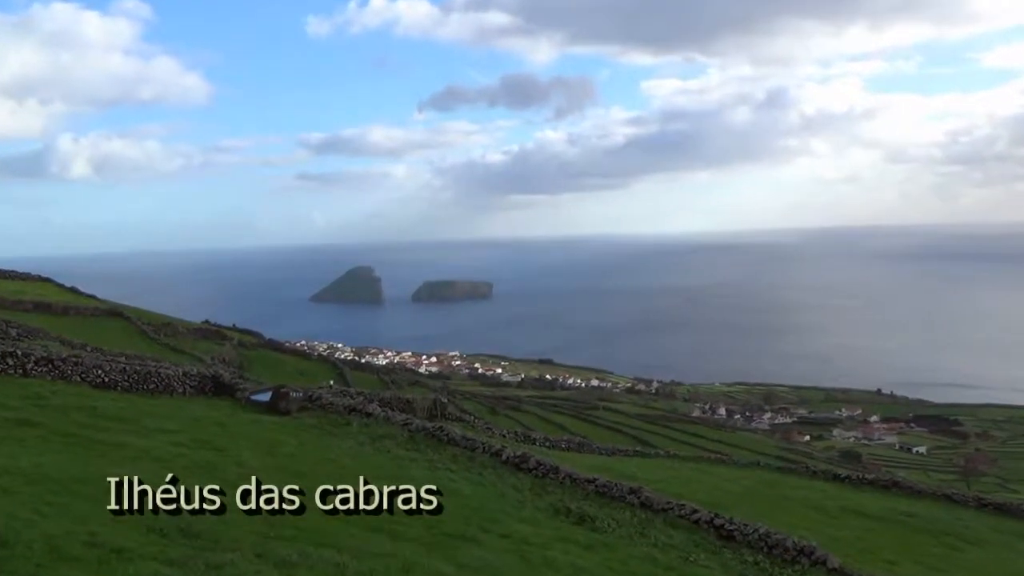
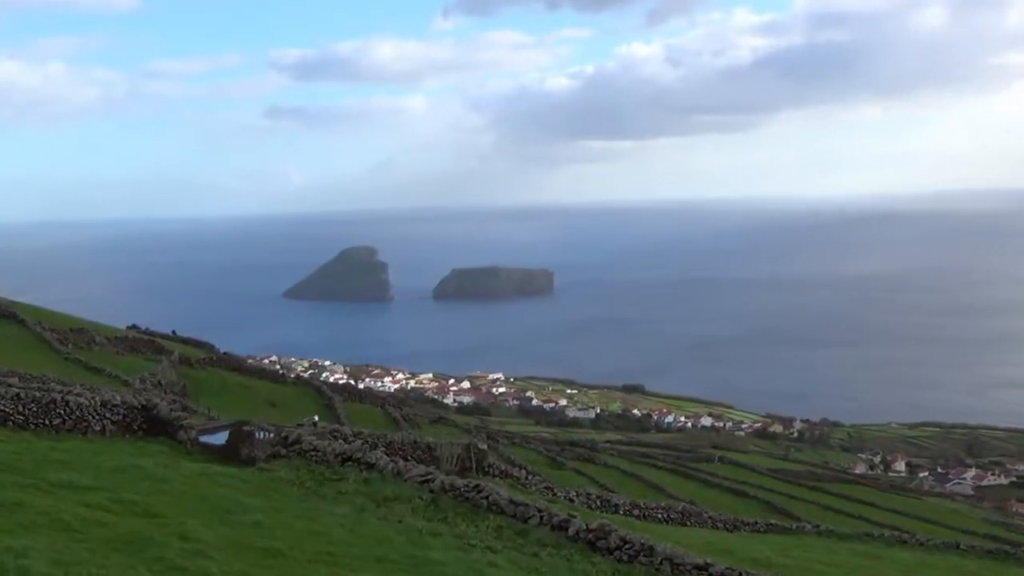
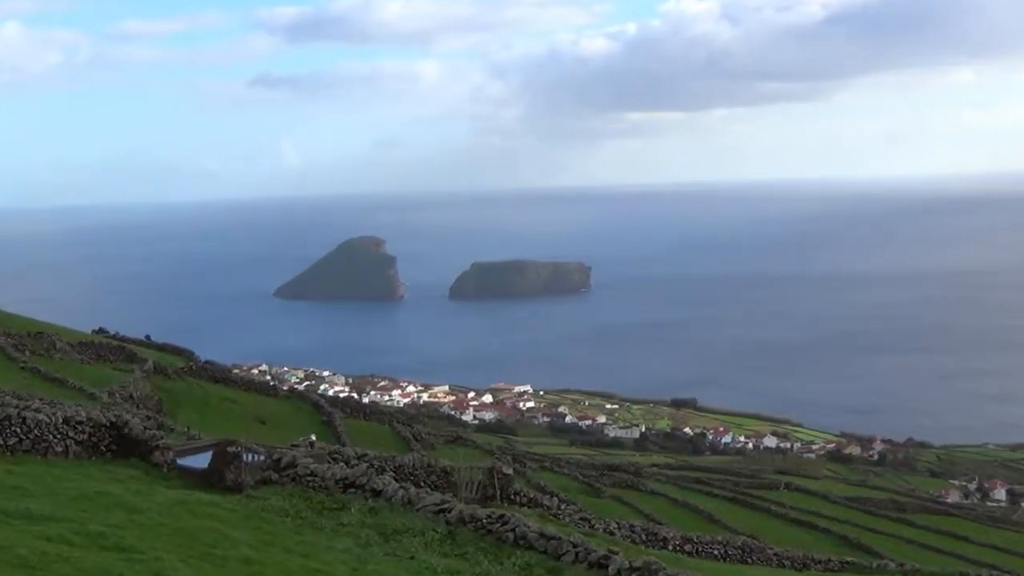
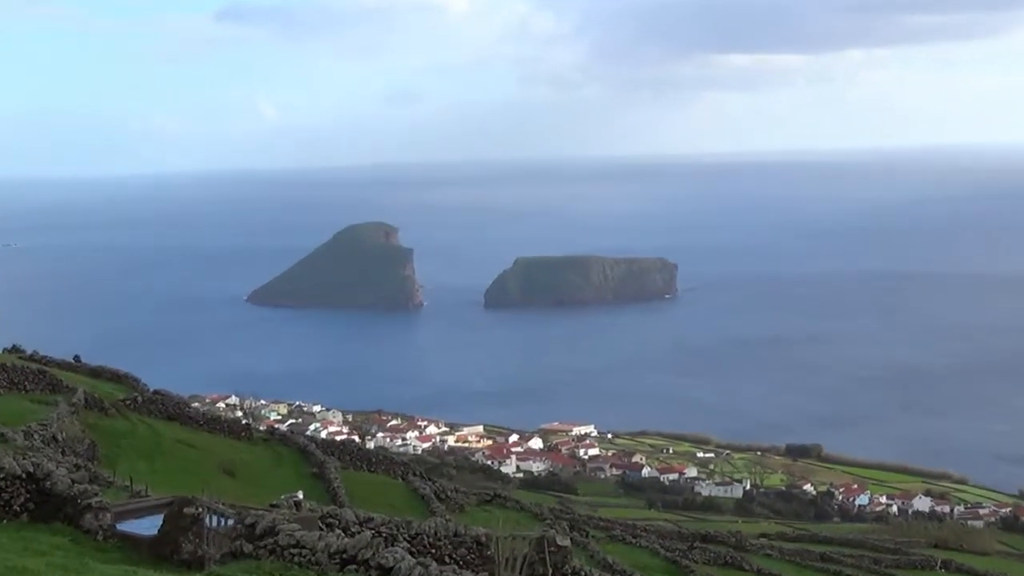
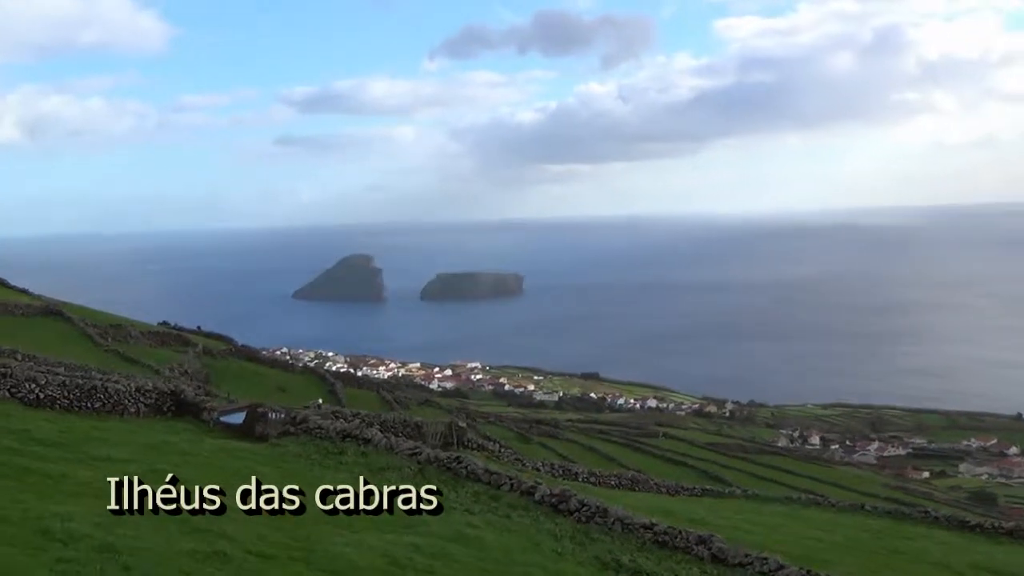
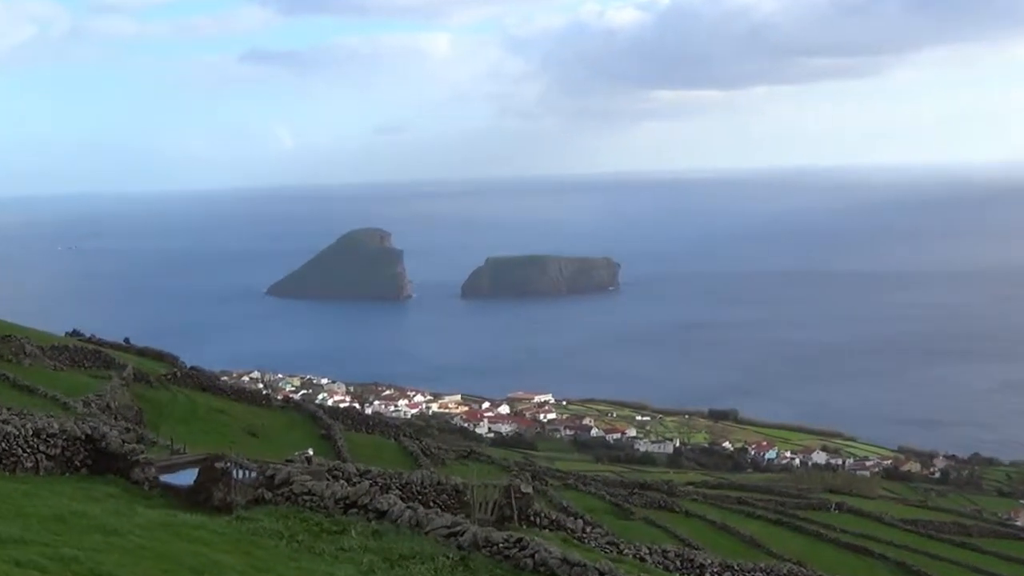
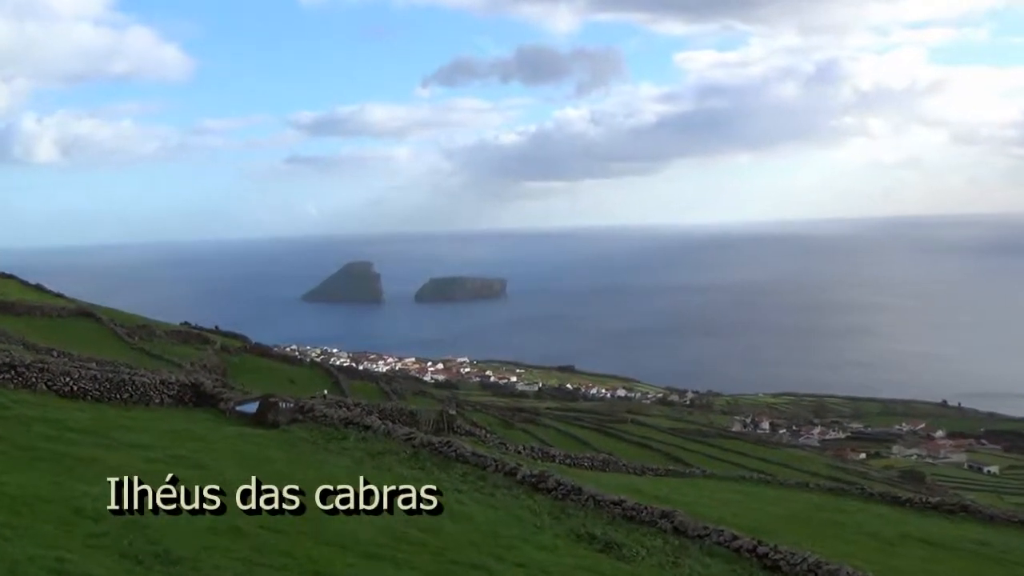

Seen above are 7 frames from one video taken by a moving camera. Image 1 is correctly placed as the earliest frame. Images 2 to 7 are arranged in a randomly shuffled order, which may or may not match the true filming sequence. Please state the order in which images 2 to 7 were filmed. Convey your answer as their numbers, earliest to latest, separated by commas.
7, 5, 2, 3, 6, 4
